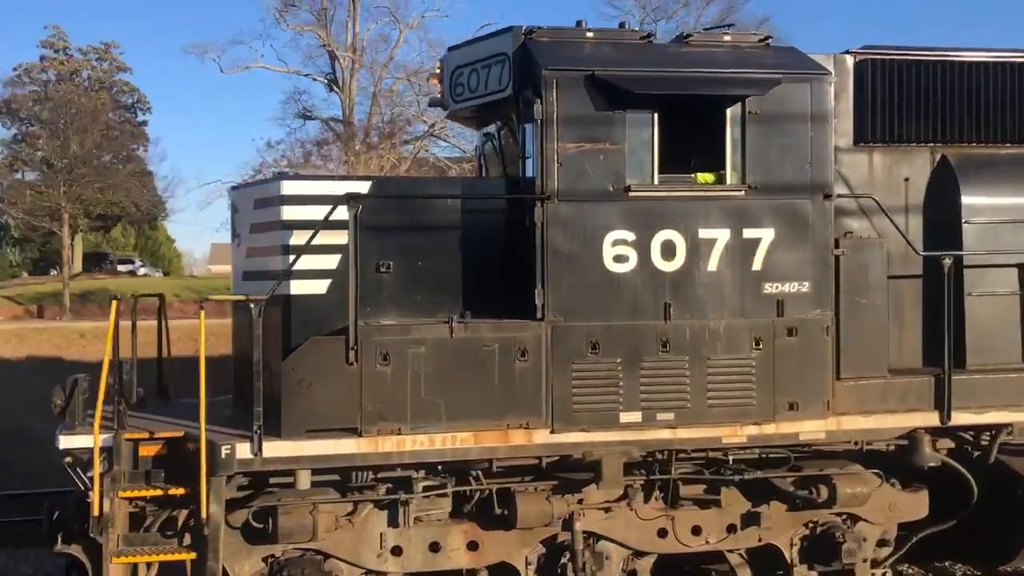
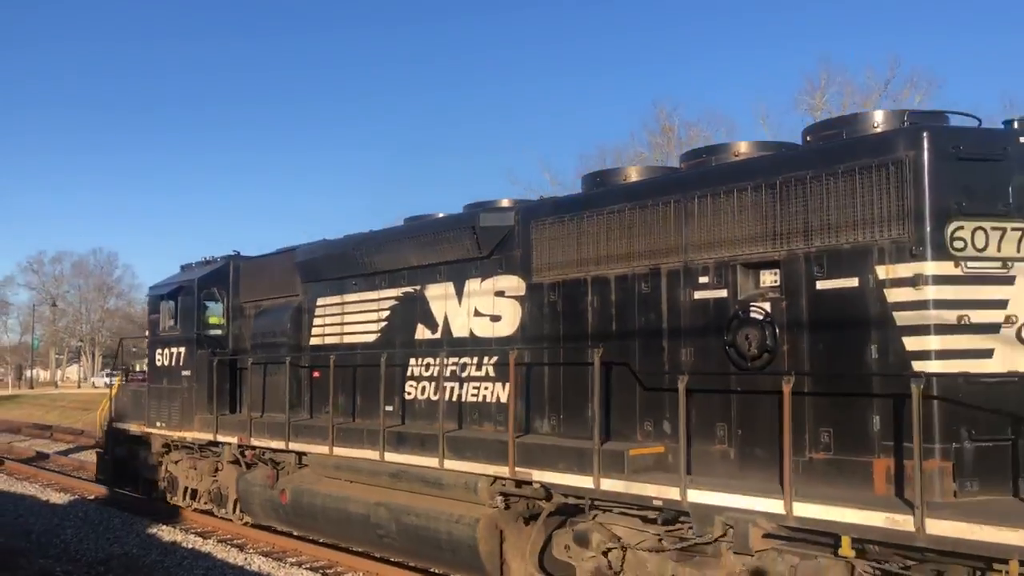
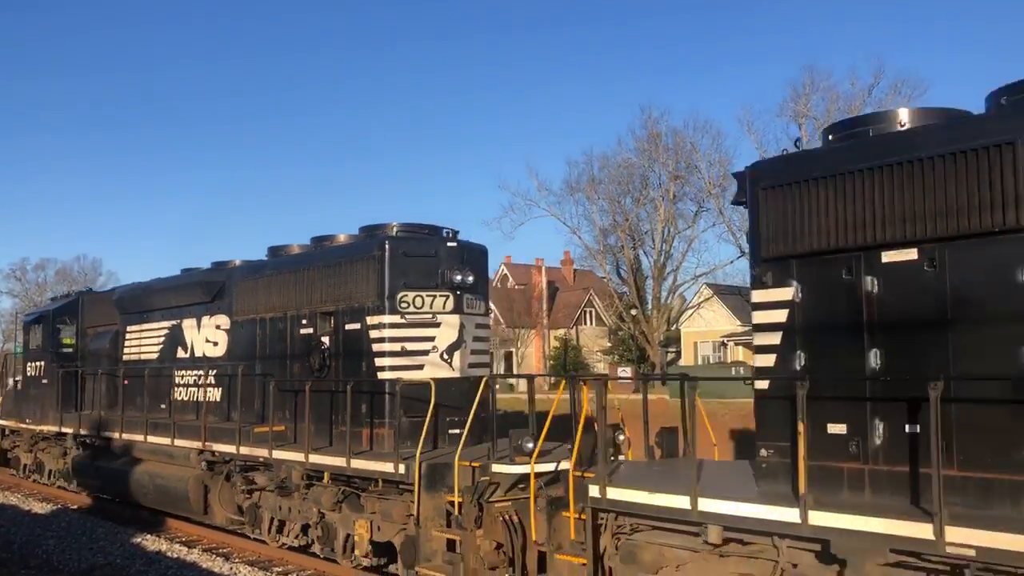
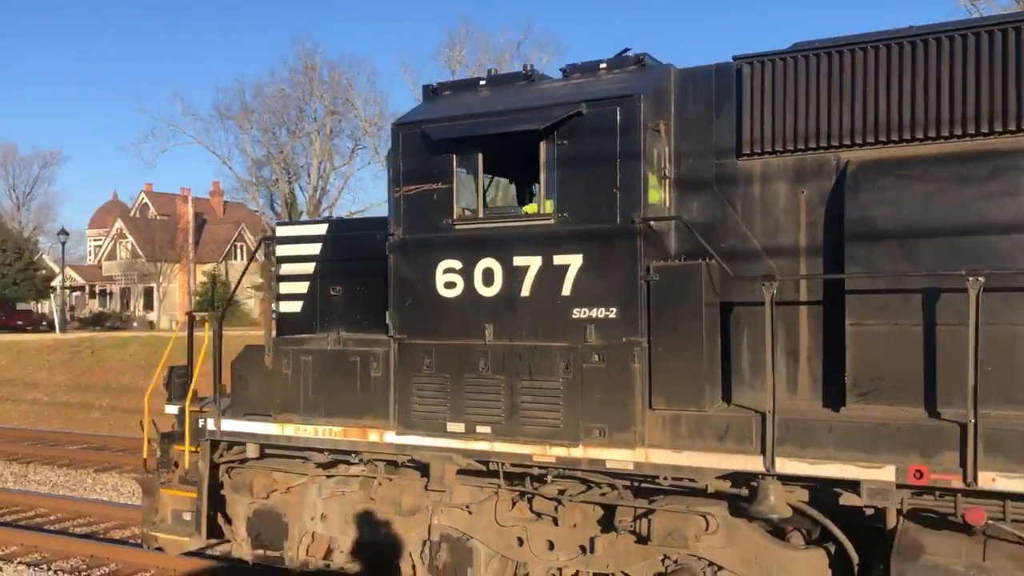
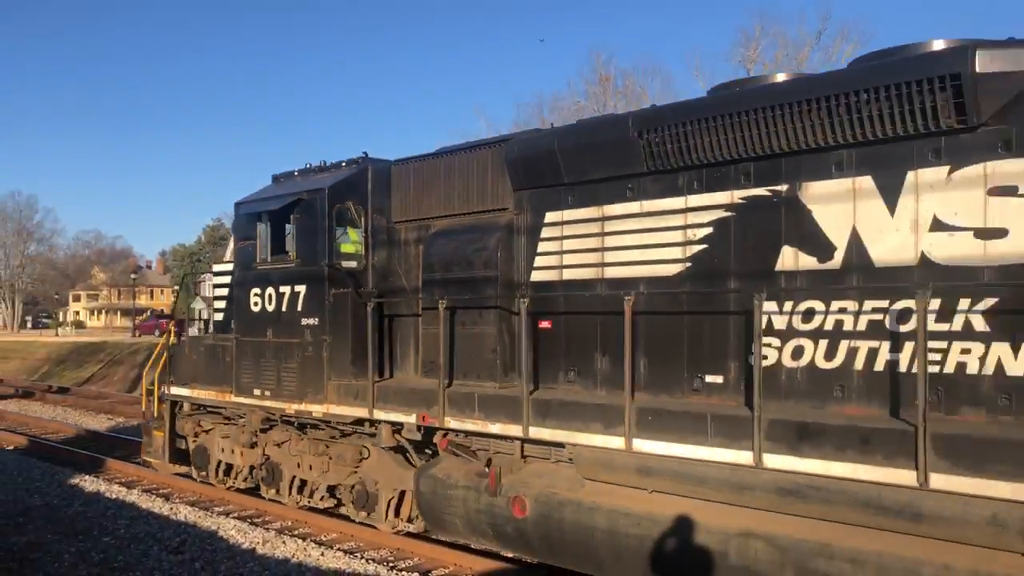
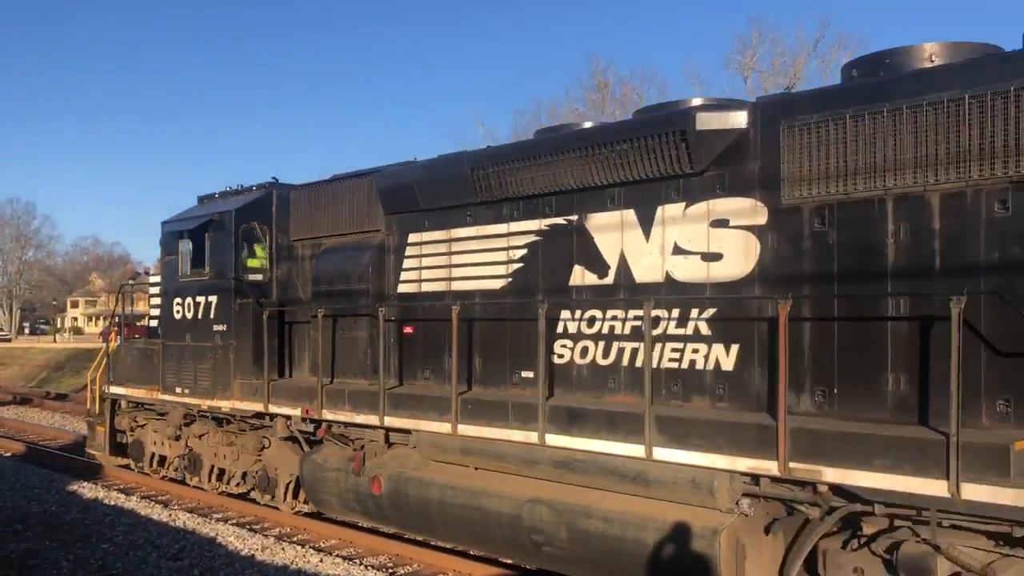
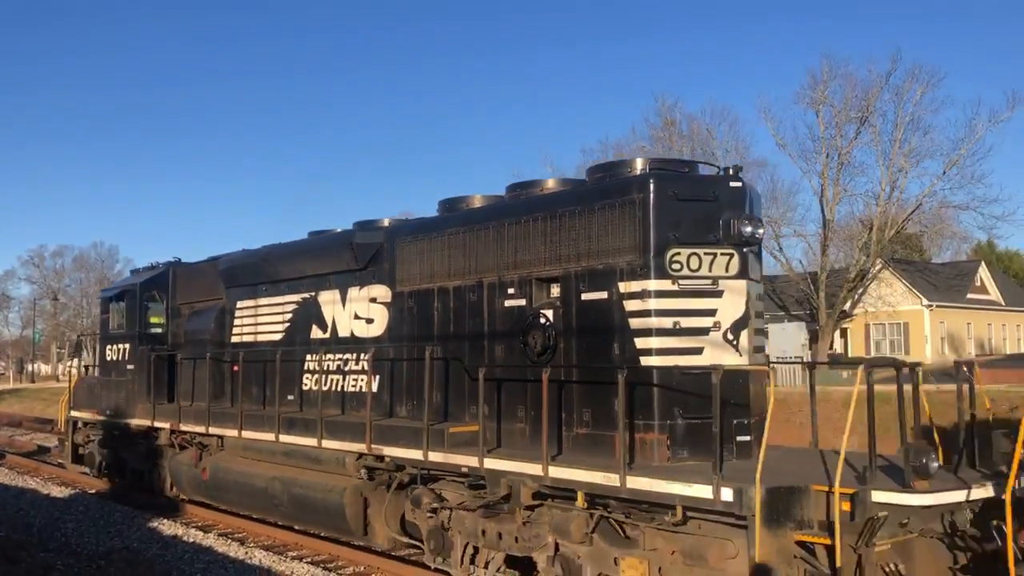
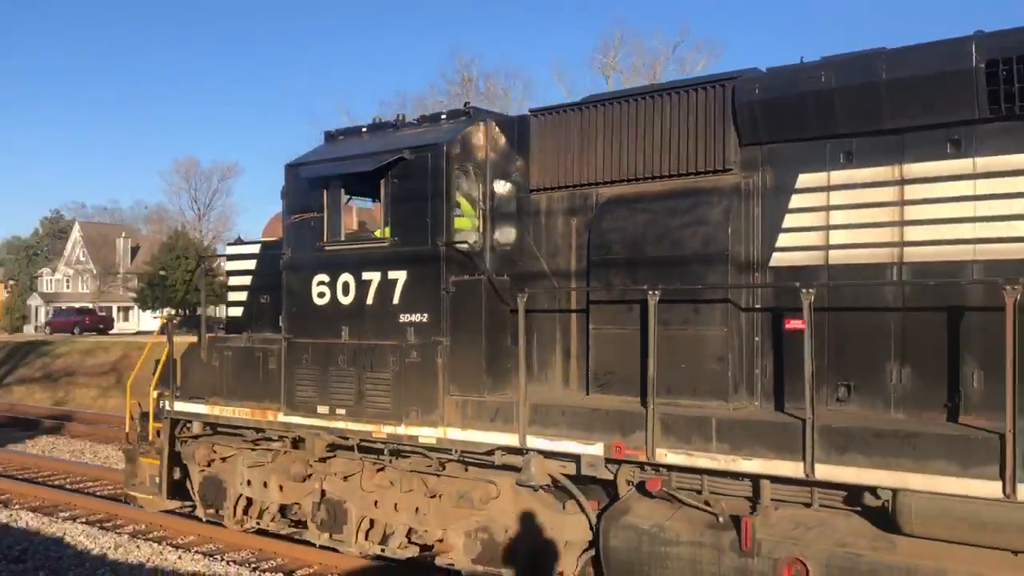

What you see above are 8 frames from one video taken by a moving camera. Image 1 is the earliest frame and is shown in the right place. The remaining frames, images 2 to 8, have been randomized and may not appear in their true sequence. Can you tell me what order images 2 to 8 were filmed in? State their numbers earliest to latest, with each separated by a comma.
4, 8, 5, 6, 2, 7, 3
